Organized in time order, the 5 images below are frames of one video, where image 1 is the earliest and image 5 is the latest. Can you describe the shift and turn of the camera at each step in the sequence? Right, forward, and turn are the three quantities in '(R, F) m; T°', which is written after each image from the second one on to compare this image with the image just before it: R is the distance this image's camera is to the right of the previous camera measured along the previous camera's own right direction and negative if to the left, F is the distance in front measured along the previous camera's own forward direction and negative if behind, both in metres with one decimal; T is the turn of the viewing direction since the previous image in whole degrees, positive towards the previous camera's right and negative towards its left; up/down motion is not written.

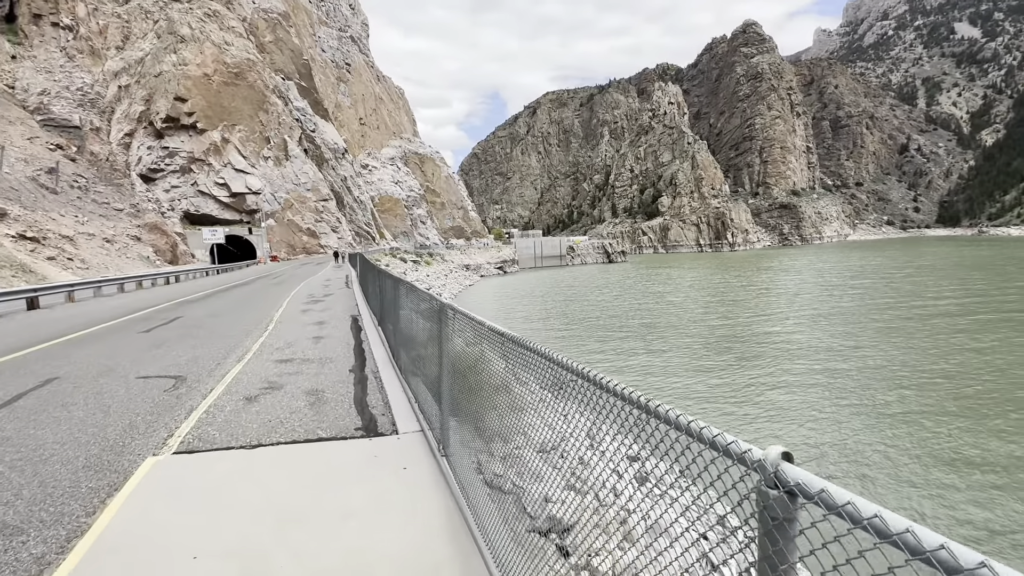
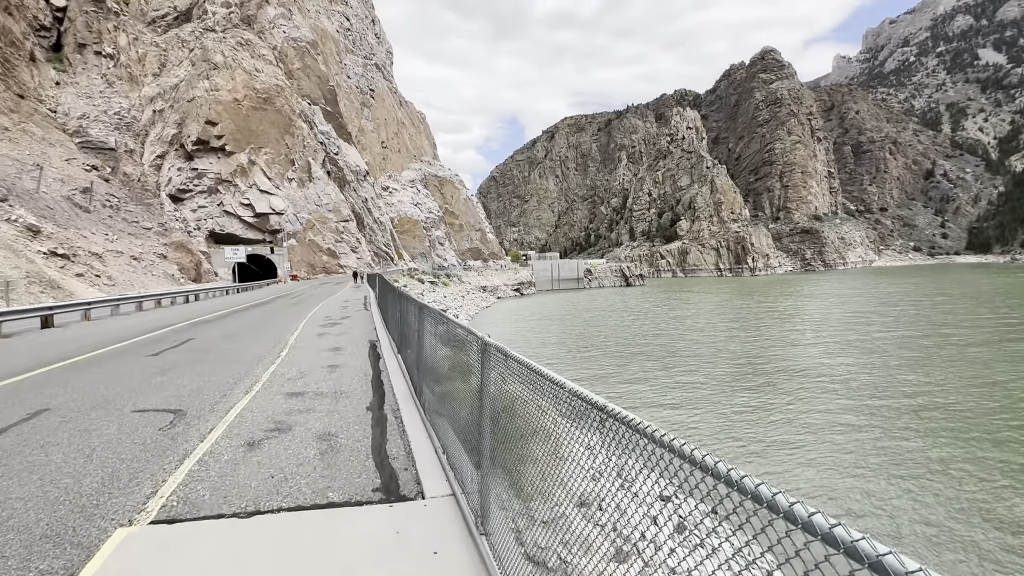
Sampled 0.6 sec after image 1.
(0.0, 0.0) m; -2°
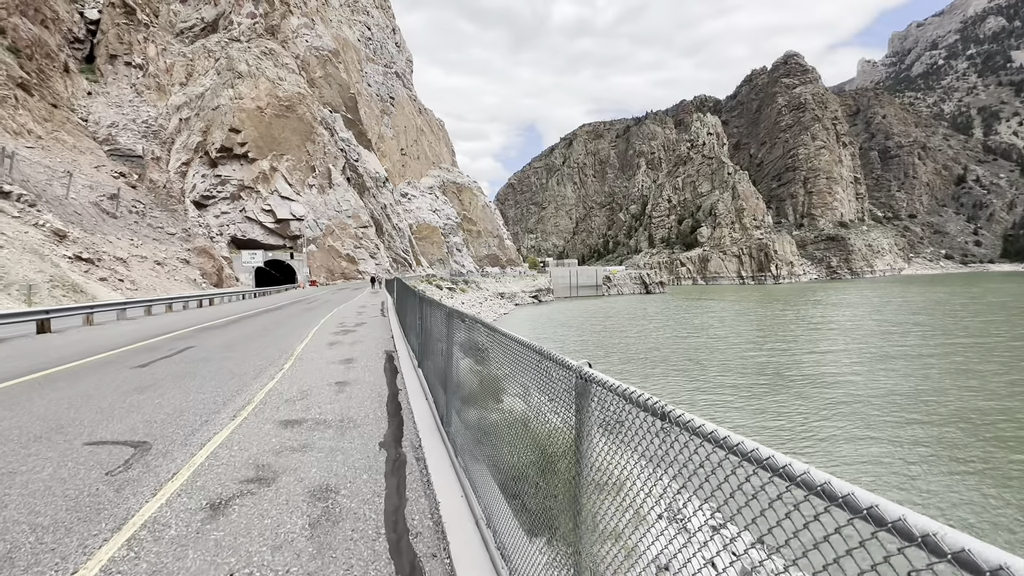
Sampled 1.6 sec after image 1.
(+0.1, +0.3) m; -2°
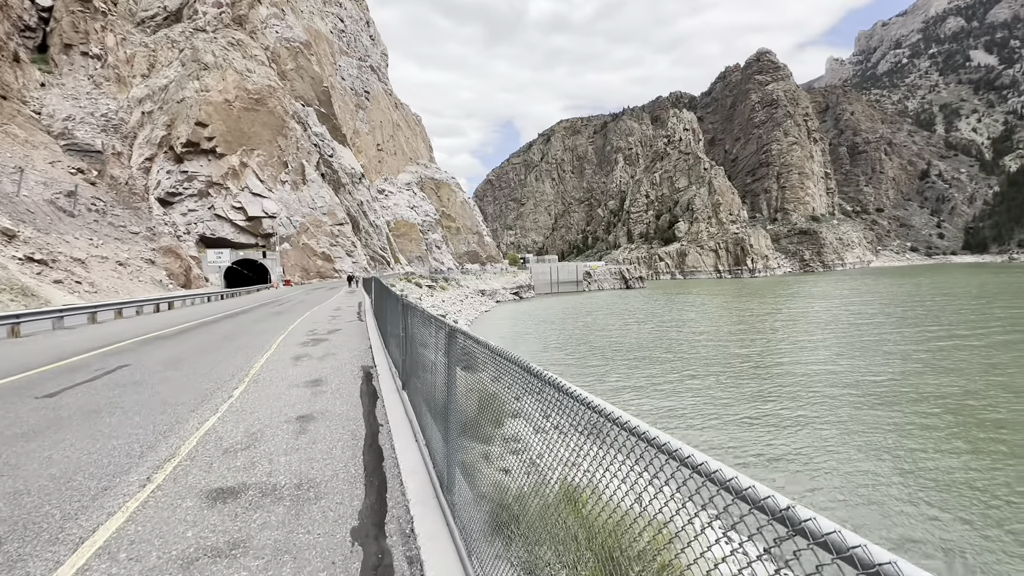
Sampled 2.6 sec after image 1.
(-0.2, +0.7) m; +2°
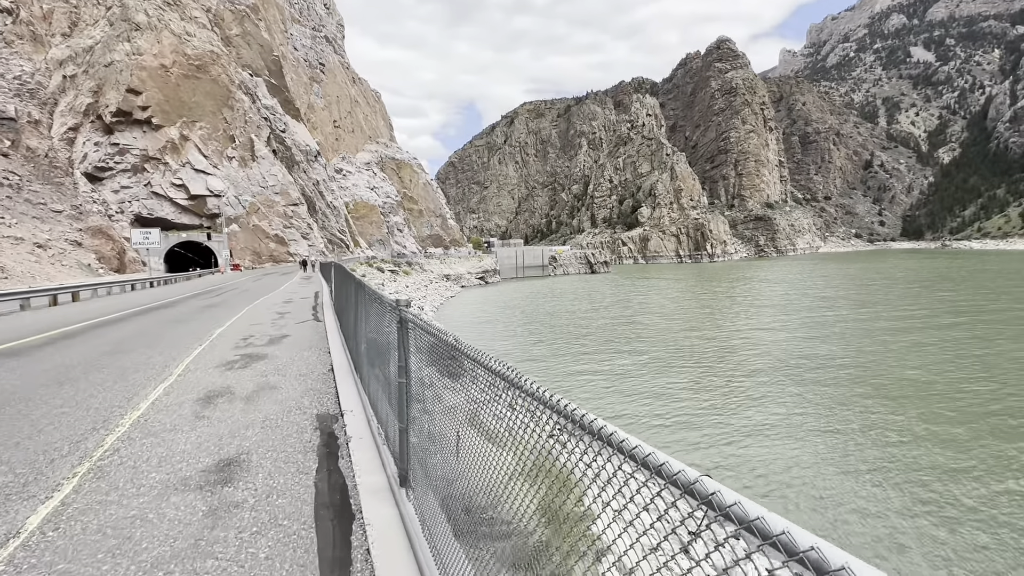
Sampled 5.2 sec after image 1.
(-0.4, +1.5) m; +4°
